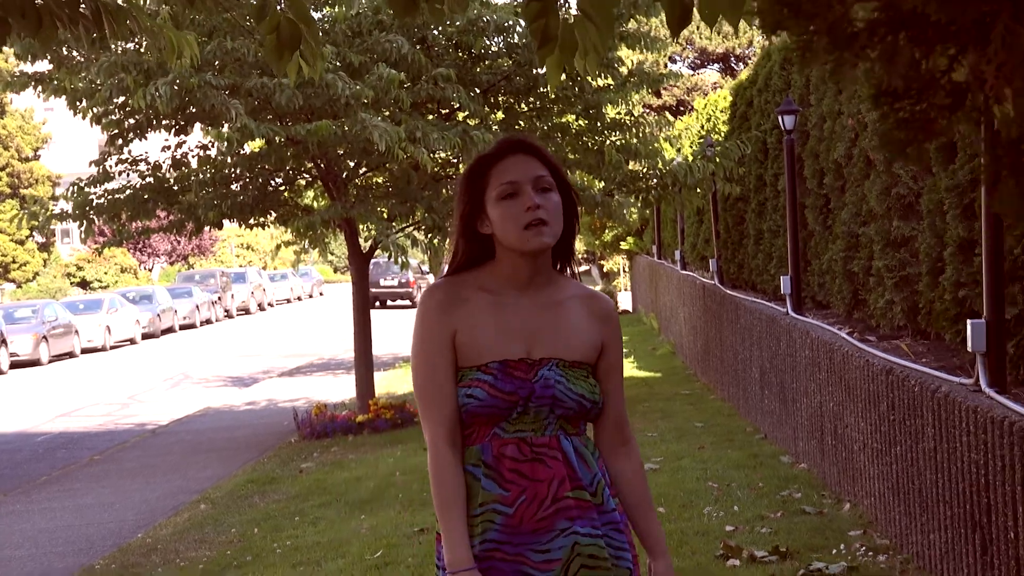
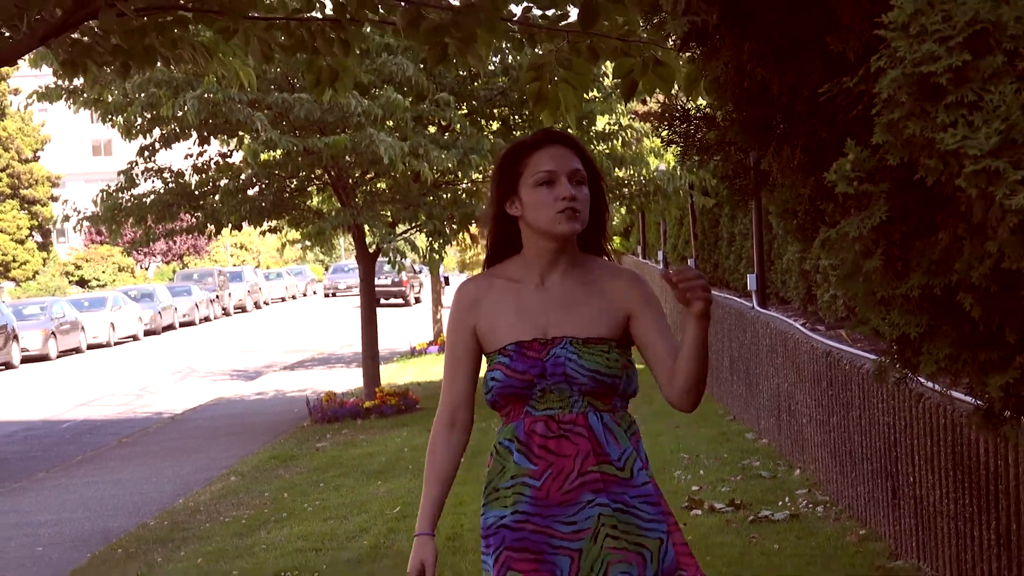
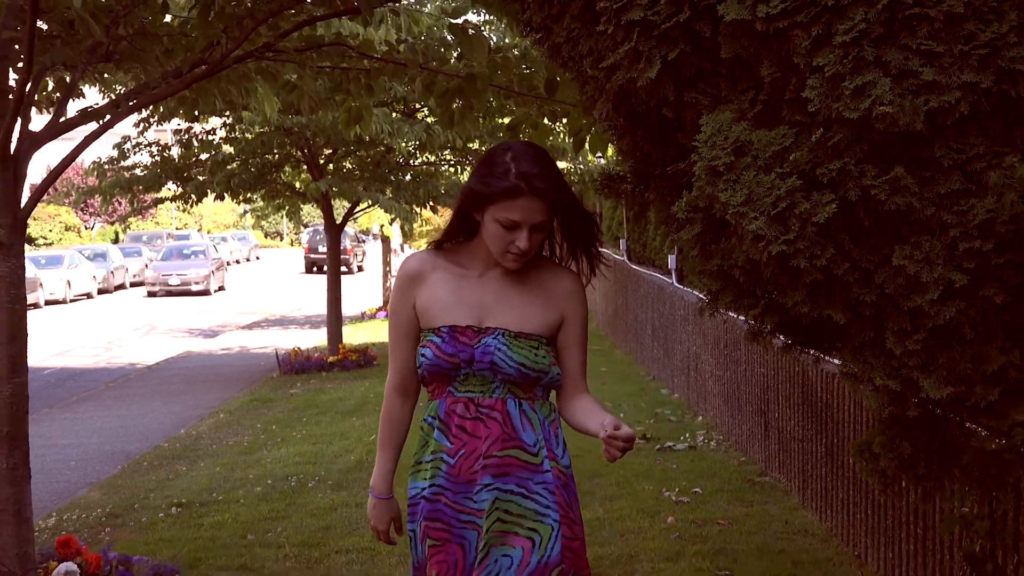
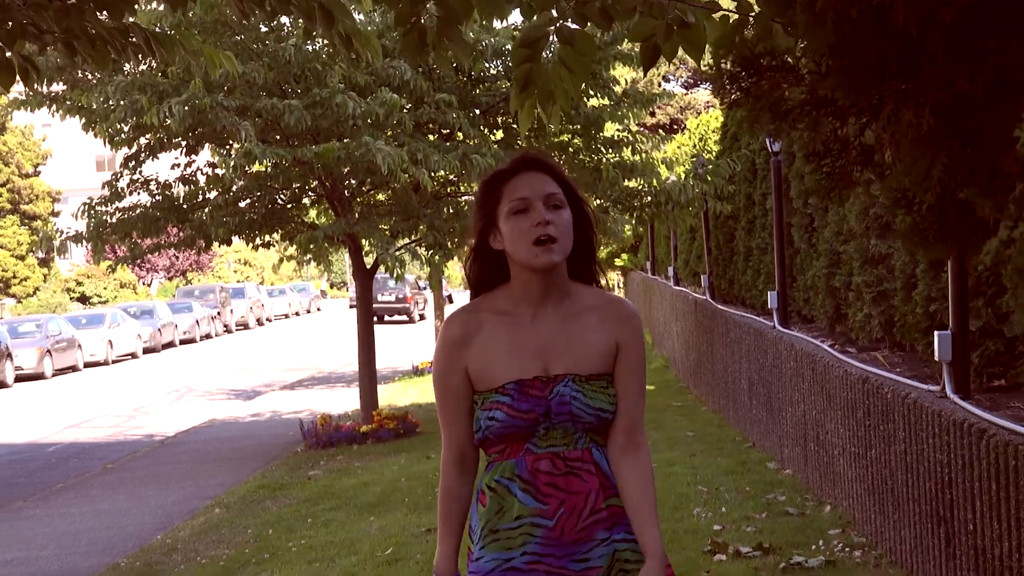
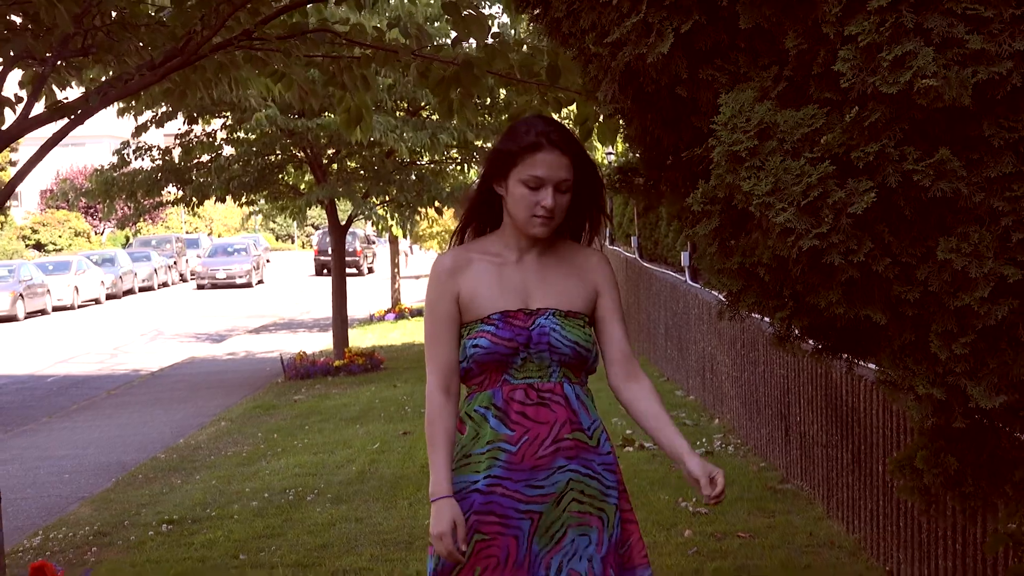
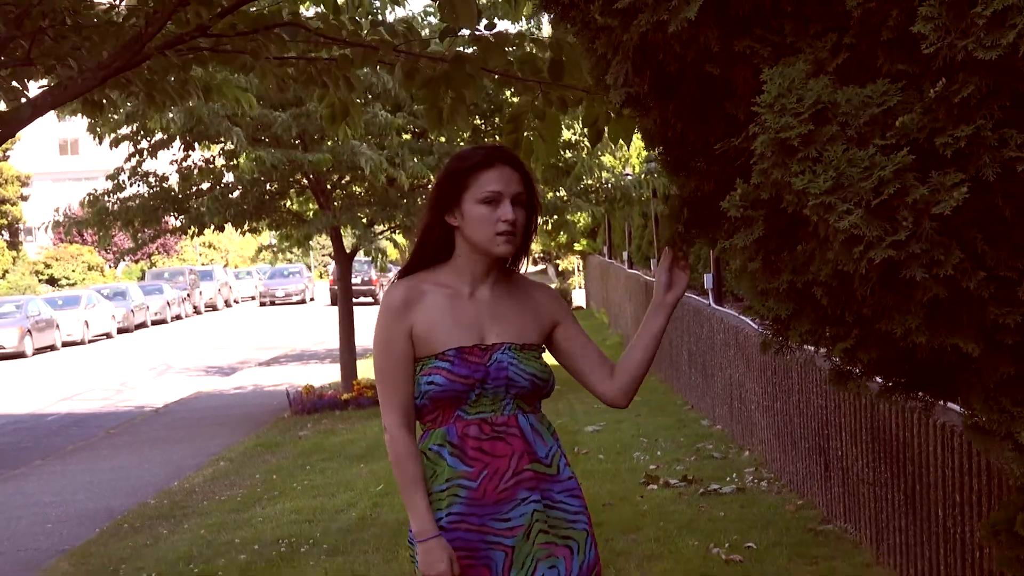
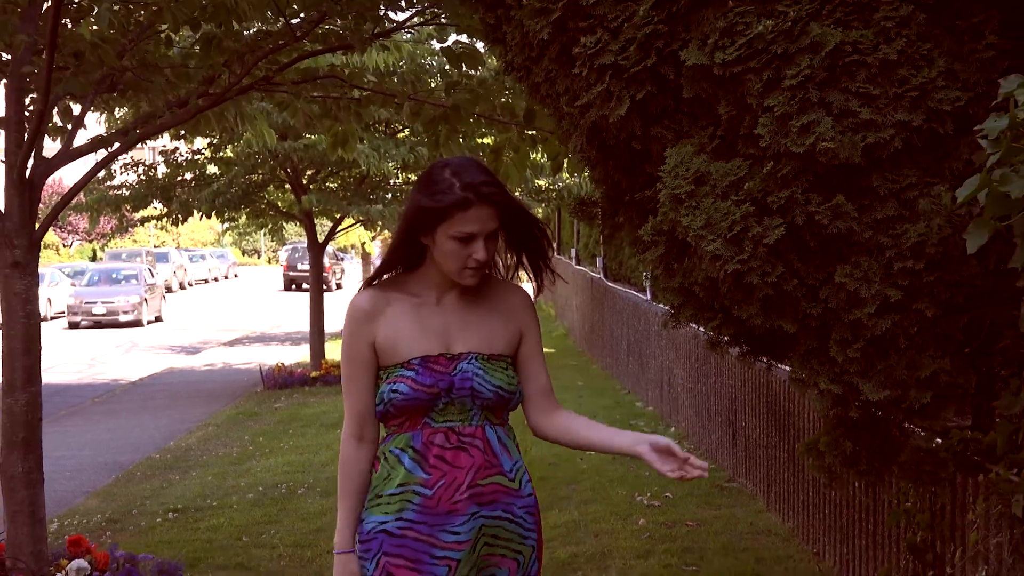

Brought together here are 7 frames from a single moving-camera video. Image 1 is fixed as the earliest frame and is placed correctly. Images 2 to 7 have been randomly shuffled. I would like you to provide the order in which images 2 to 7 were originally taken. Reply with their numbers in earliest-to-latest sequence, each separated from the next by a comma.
4, 2, 6, 5, 3, 7
